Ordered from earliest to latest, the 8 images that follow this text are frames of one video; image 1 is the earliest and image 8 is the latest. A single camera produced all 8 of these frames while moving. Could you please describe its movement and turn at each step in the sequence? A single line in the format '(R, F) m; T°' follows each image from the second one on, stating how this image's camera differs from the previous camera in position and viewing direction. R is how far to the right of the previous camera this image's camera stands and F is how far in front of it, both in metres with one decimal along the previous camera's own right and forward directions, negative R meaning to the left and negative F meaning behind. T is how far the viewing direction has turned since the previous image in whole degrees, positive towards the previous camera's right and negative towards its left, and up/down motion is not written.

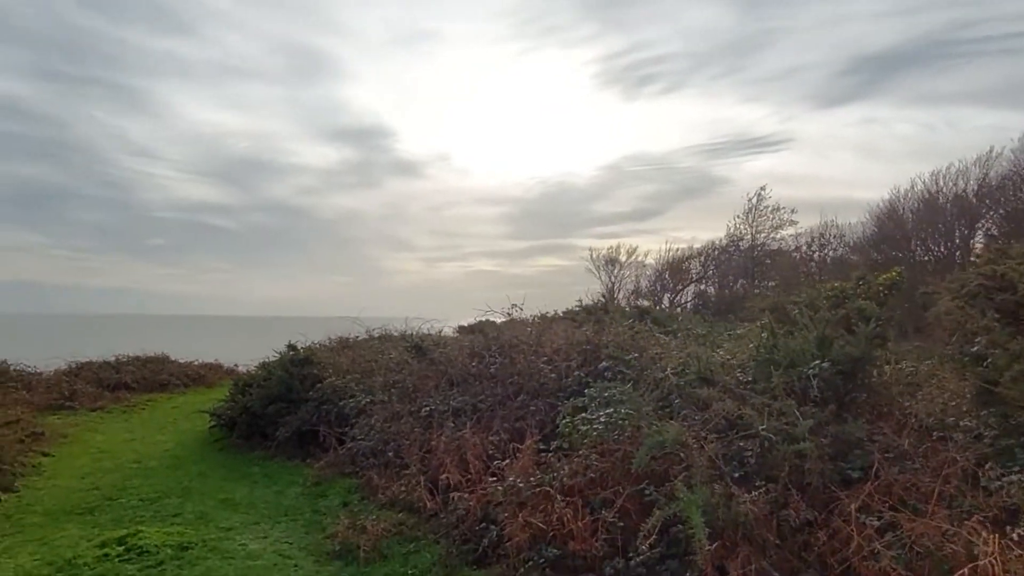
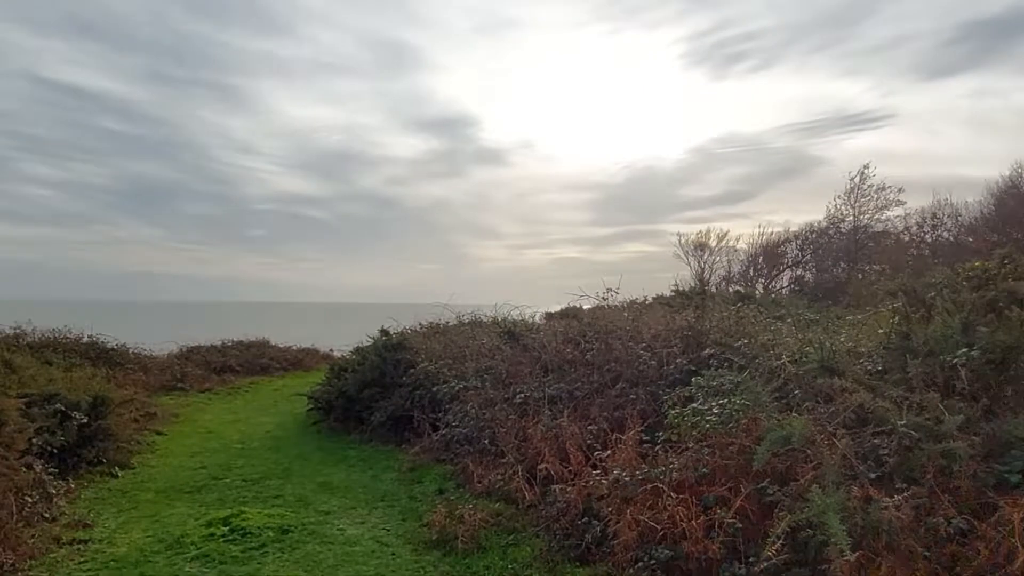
(-0.1, +0.3) m; -7°
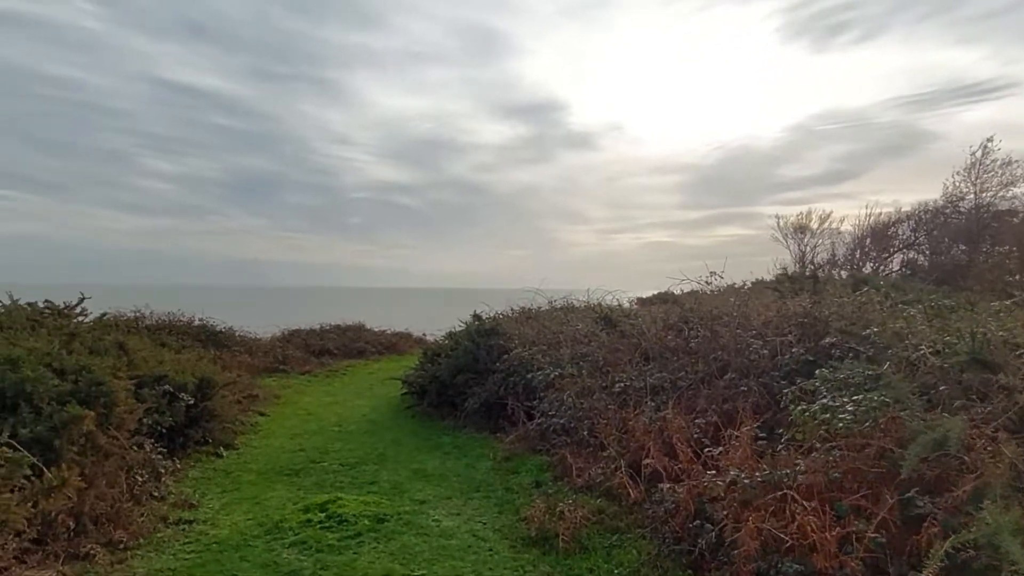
(-0.1, +0.3) m; -7°
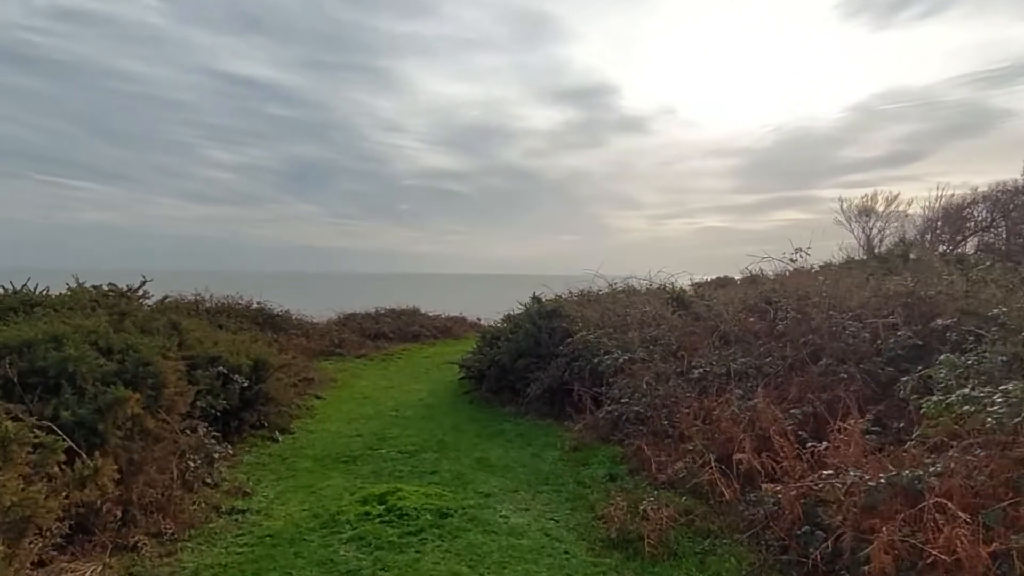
(-0.2, +0.5) m; -4°
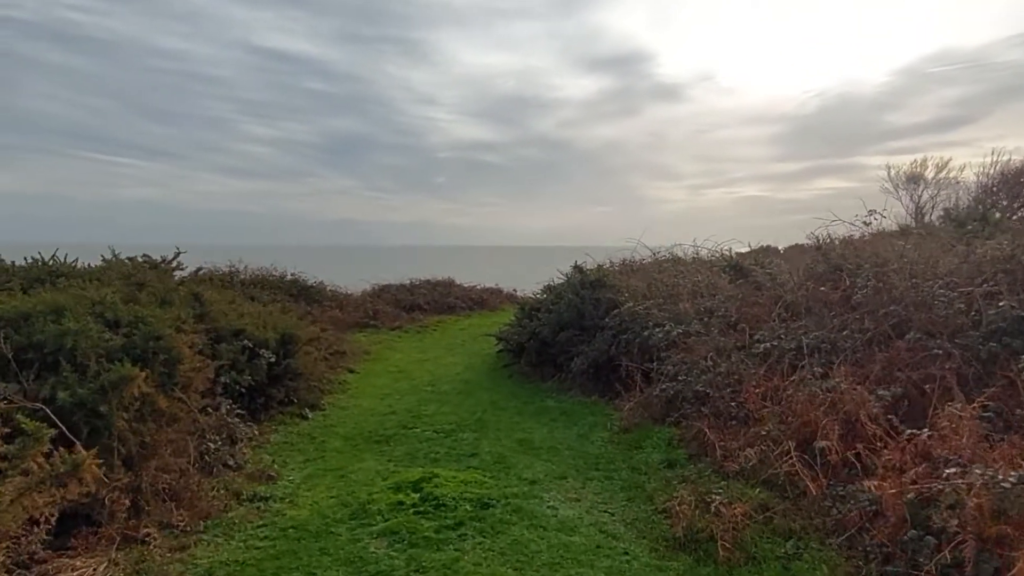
(-0.1, +0.6) m; -3°
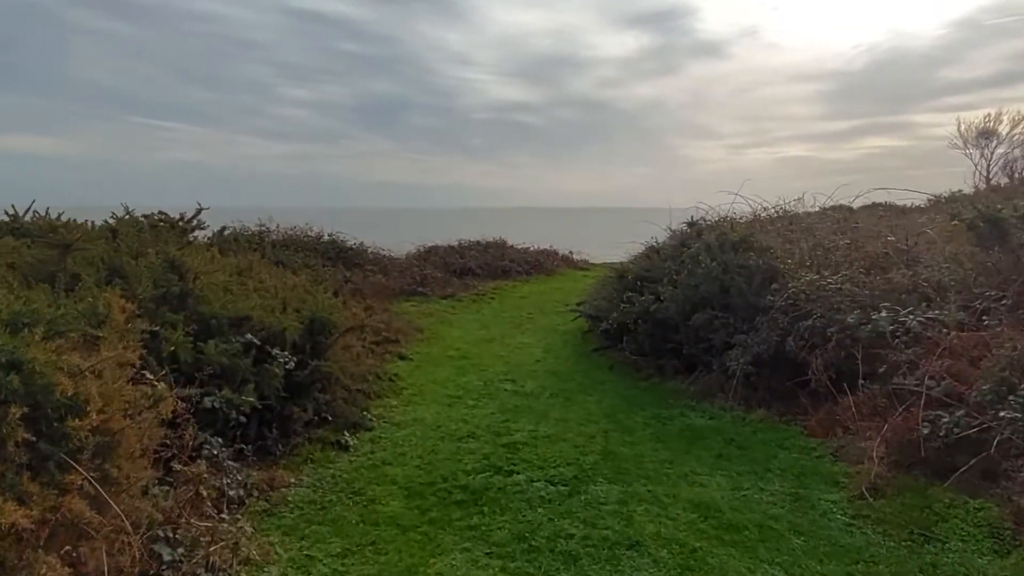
(-0.8, +2.6) m; -3°
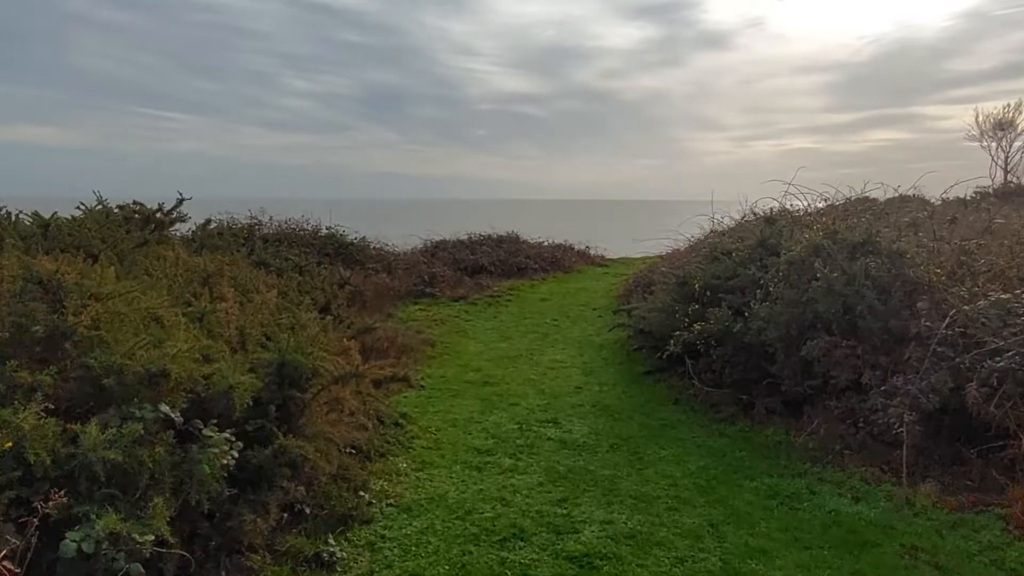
(-0.3, +1.7) m; 0°
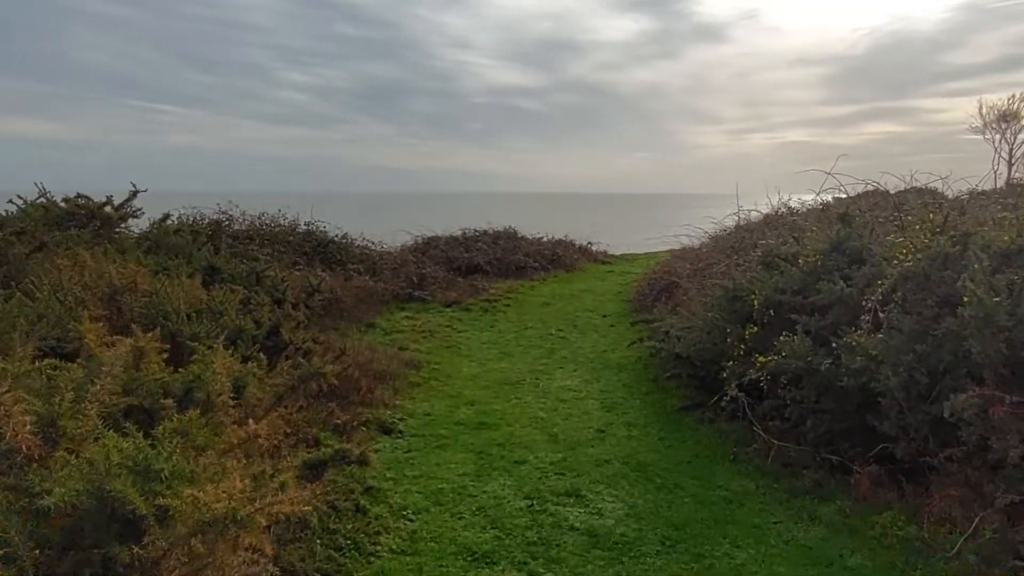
(-0.1, +1.6) m; 0°
